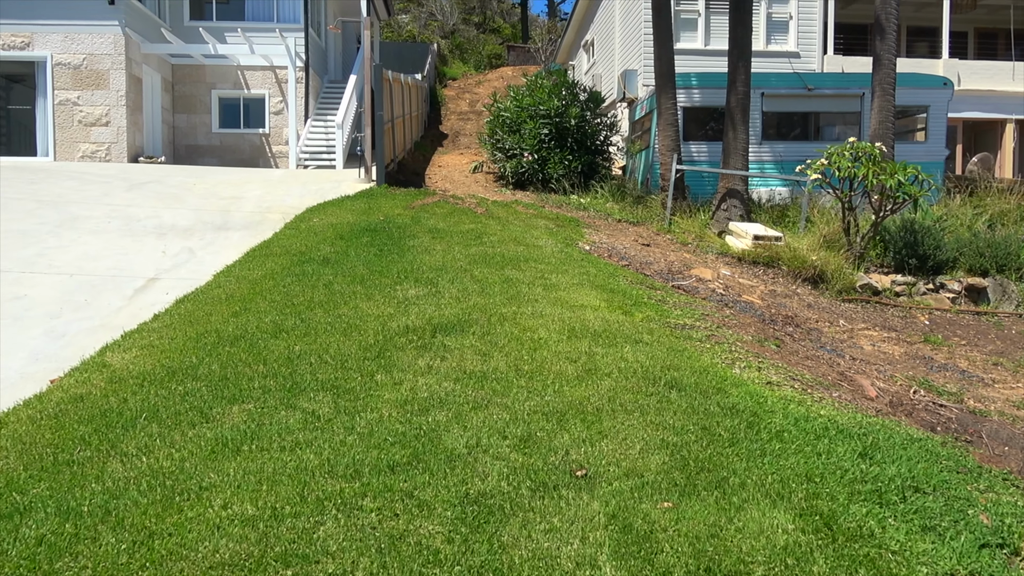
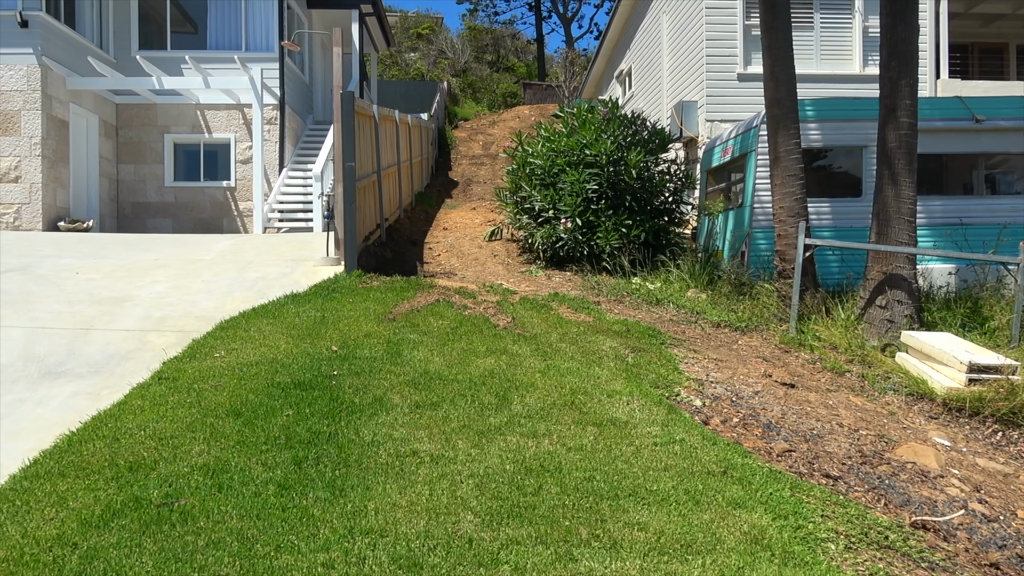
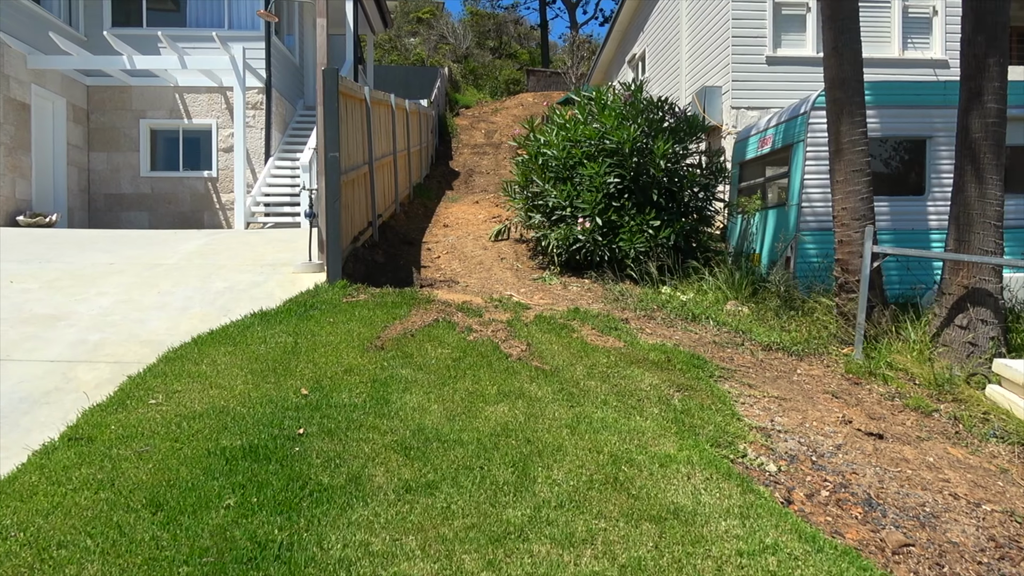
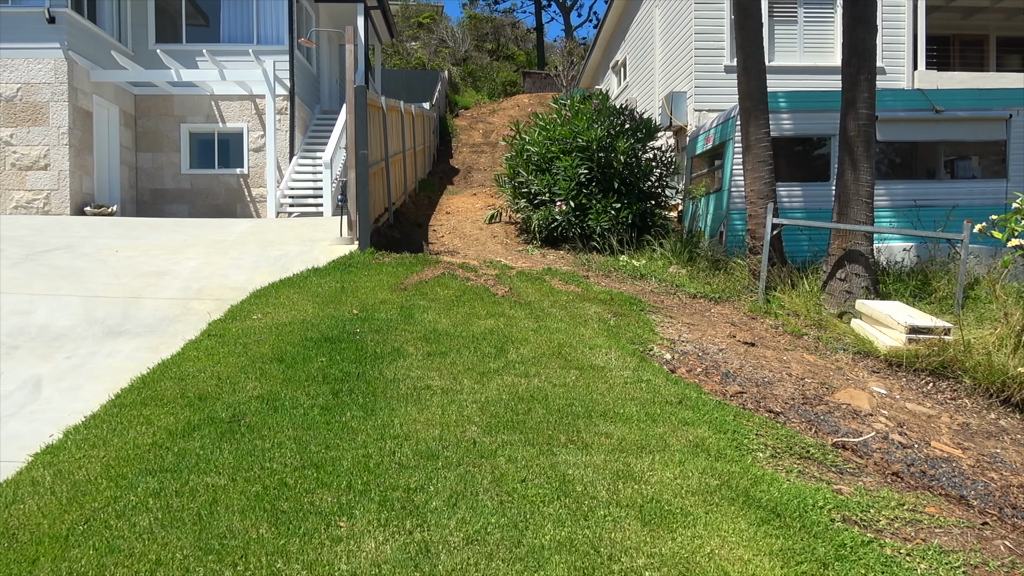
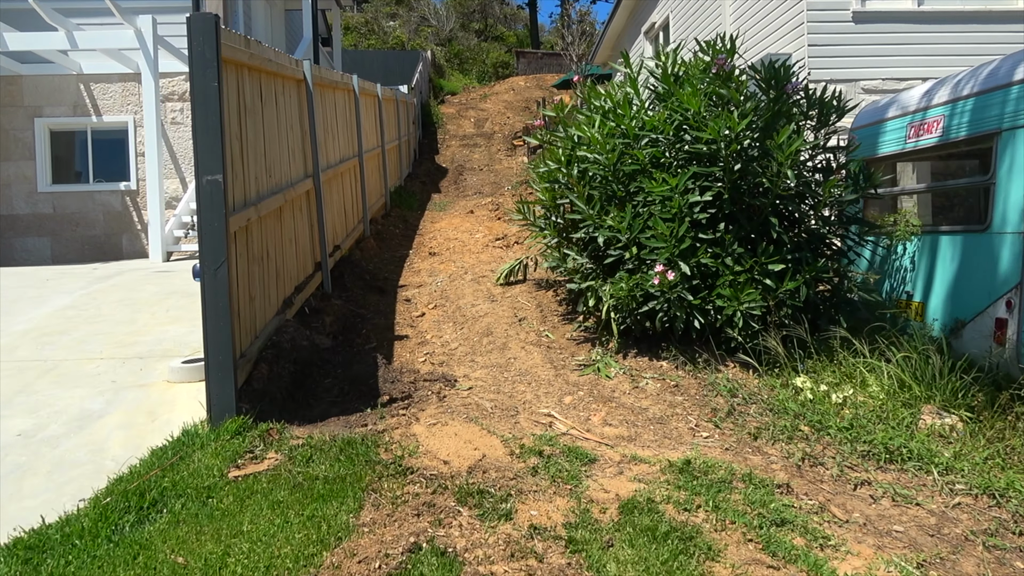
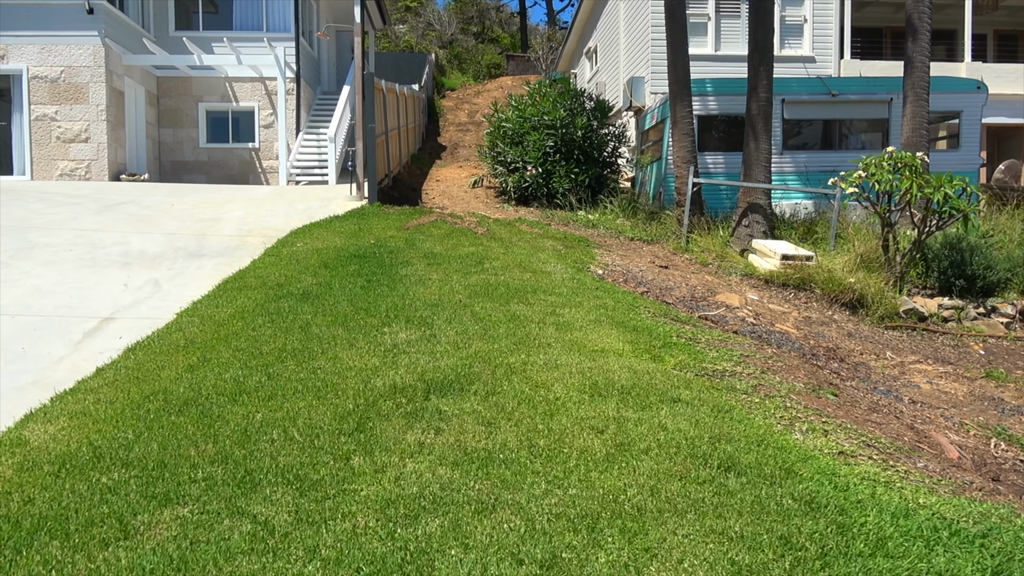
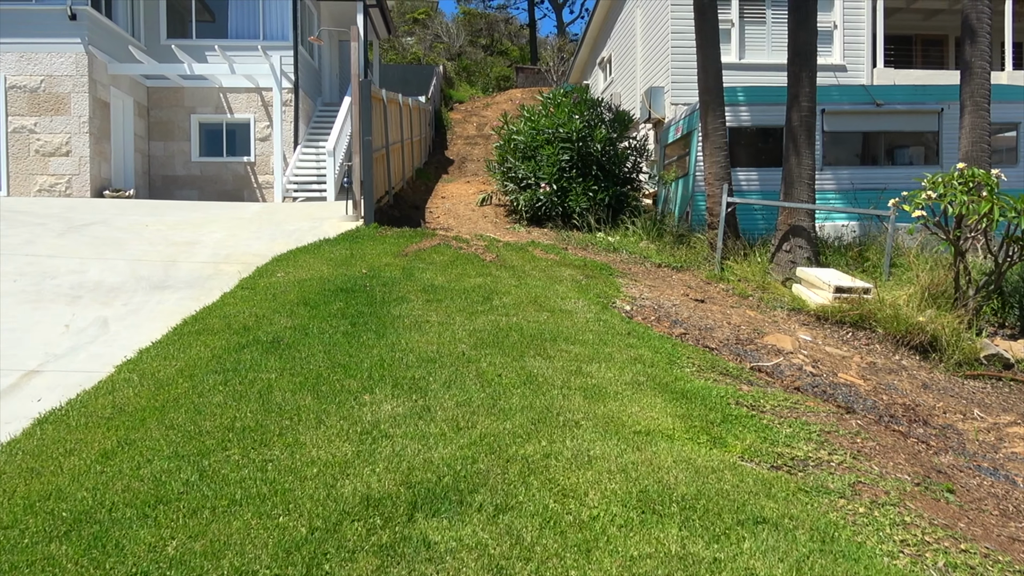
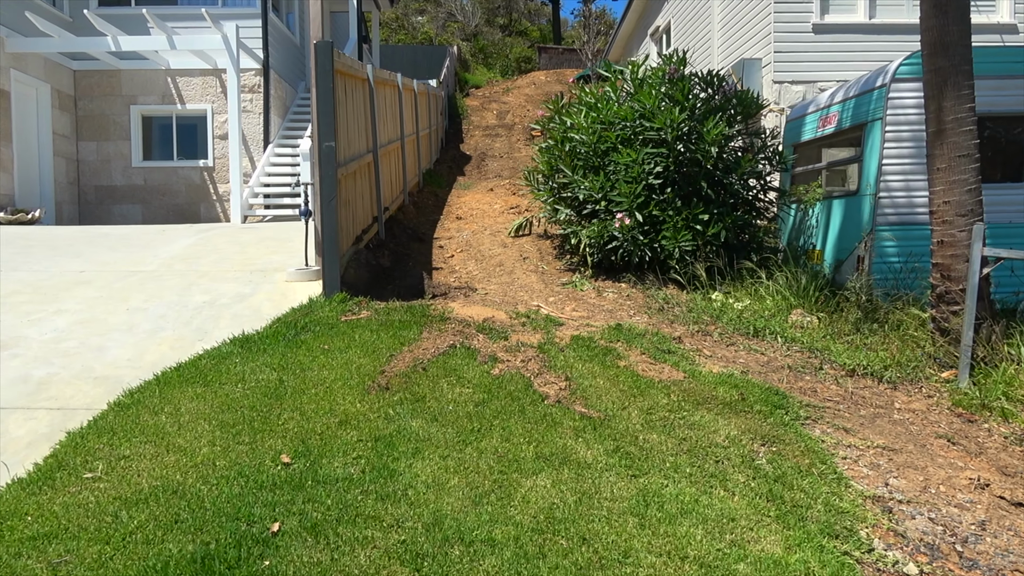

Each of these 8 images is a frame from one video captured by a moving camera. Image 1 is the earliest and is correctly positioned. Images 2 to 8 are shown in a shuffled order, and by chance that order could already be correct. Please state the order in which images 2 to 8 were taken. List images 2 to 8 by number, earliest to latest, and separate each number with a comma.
6, 7, 4, 2, 3, 8, 5
